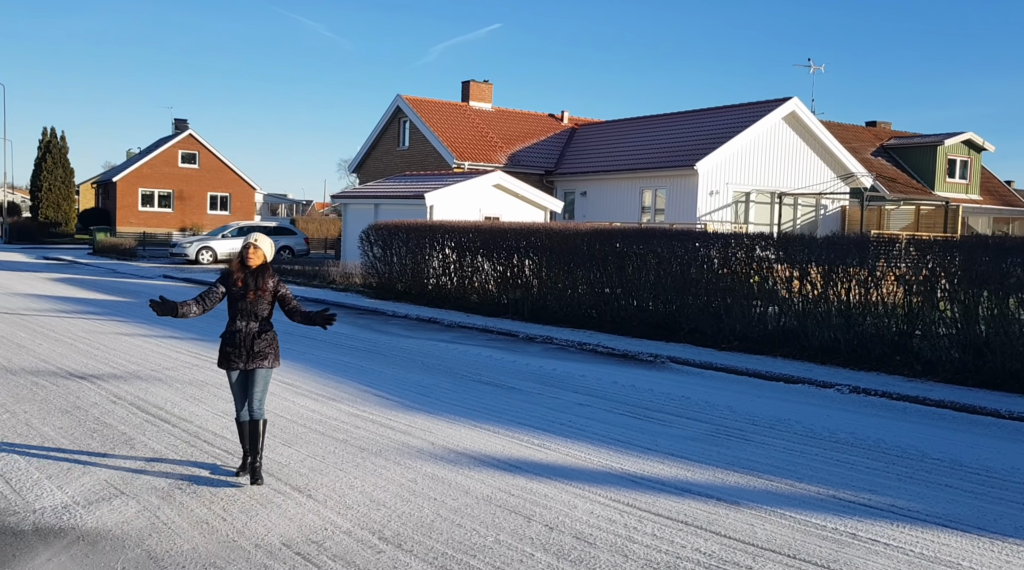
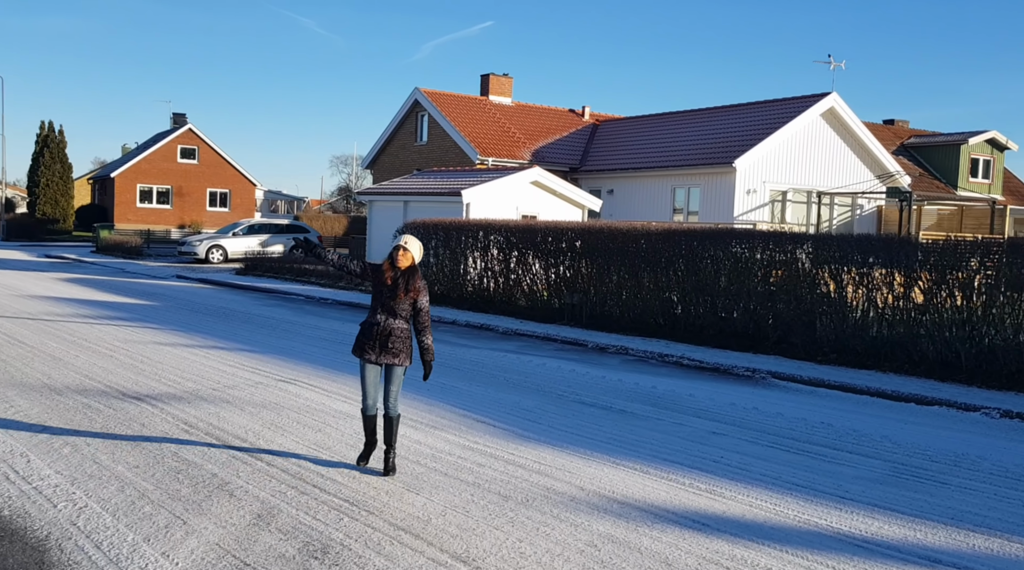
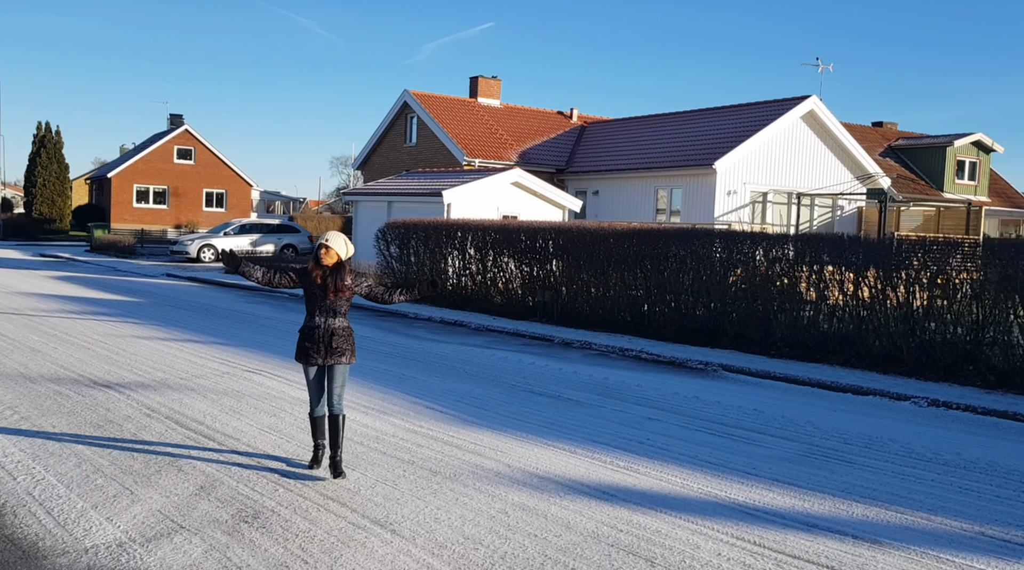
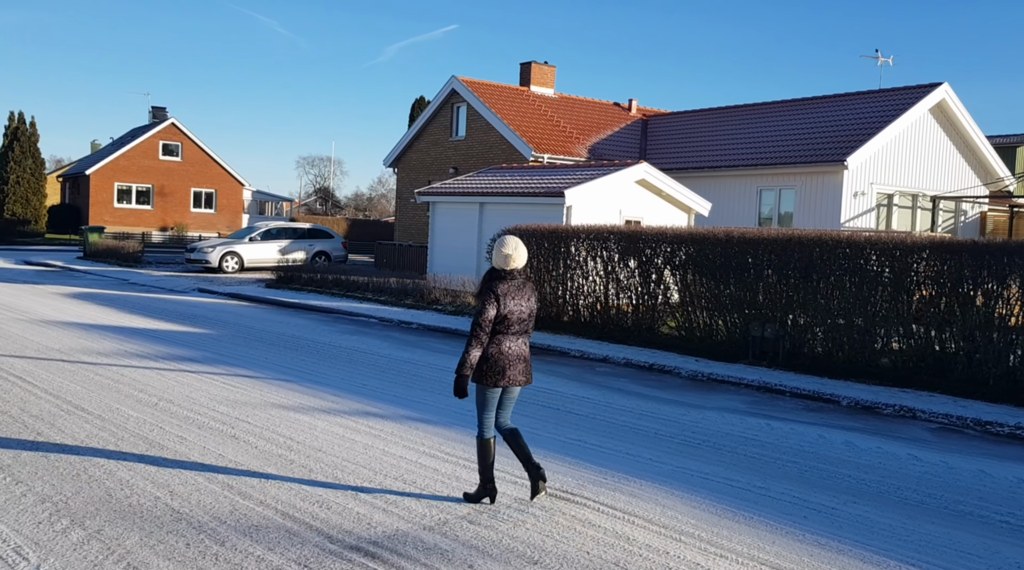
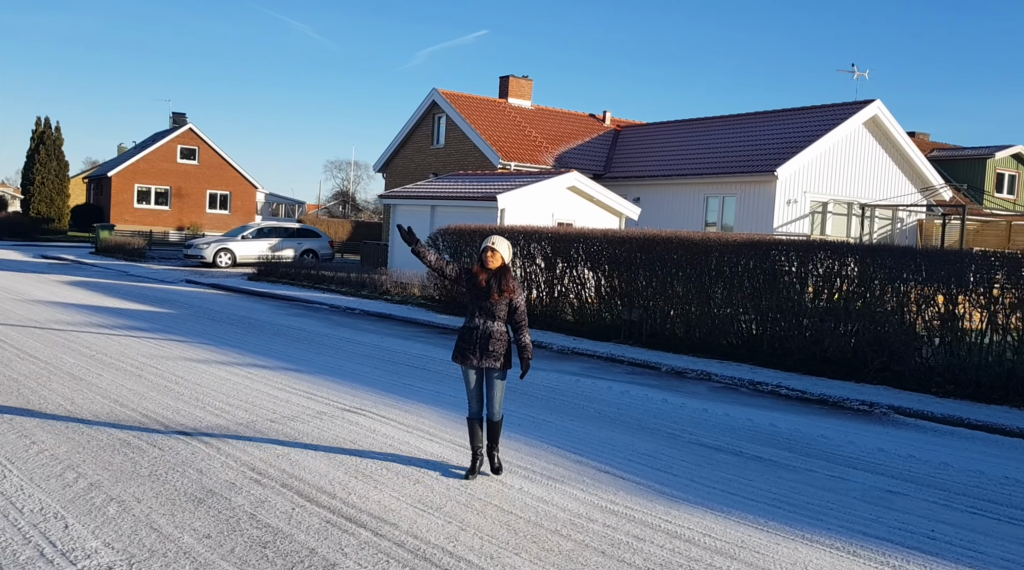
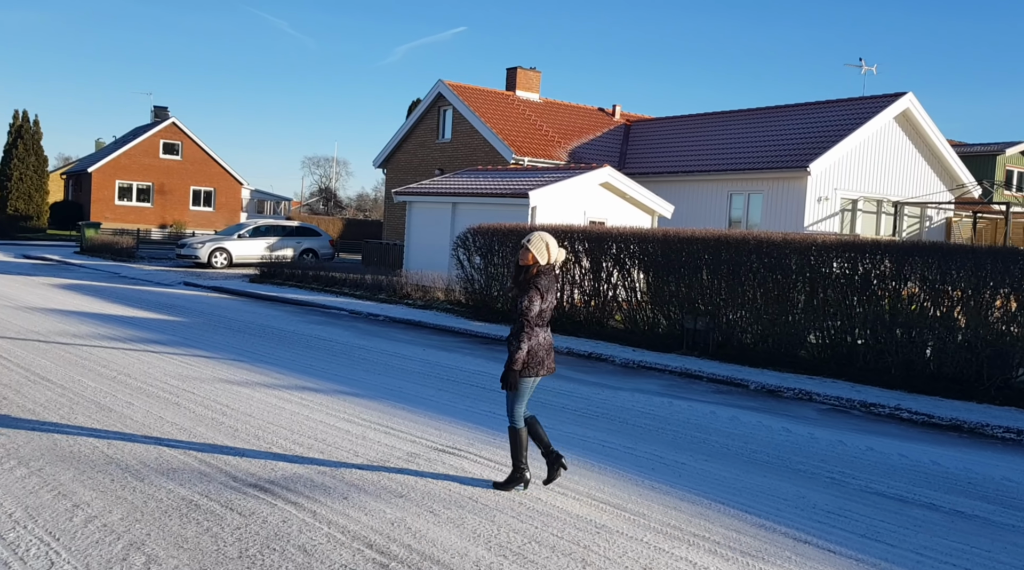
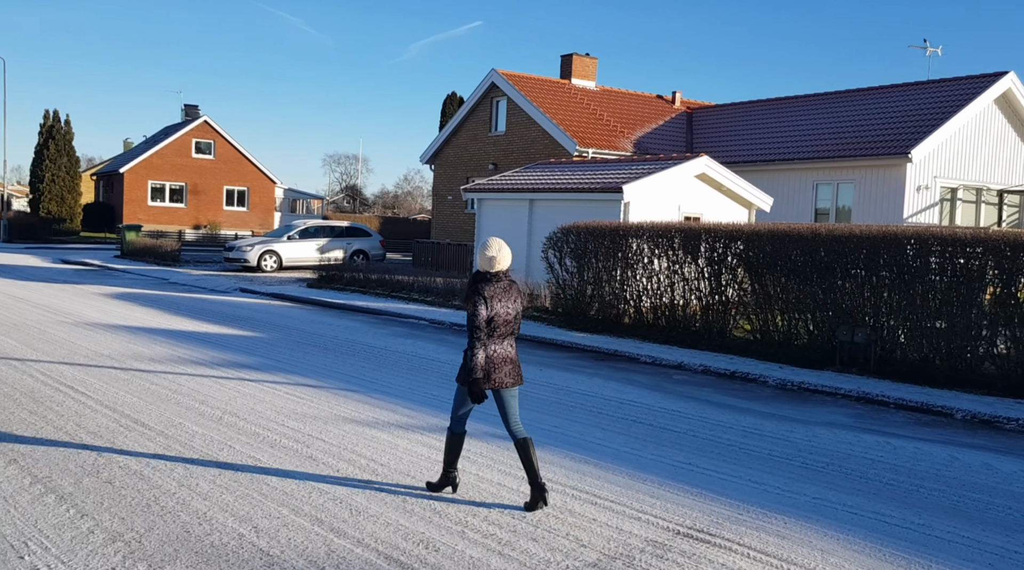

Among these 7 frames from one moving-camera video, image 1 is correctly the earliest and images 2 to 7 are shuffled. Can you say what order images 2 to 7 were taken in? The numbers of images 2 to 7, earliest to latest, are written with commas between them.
3, 2, 5, 6, 4, 7
